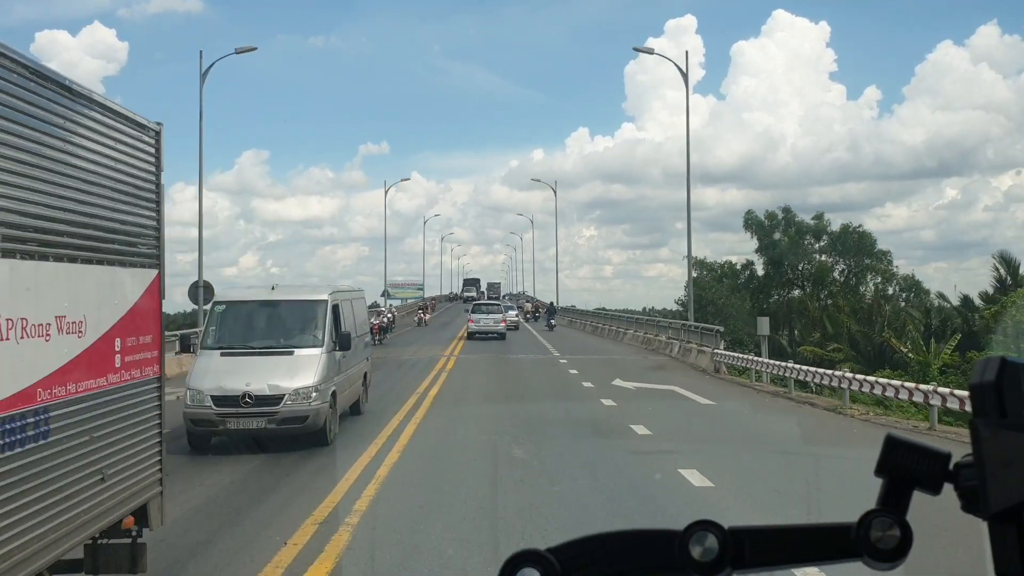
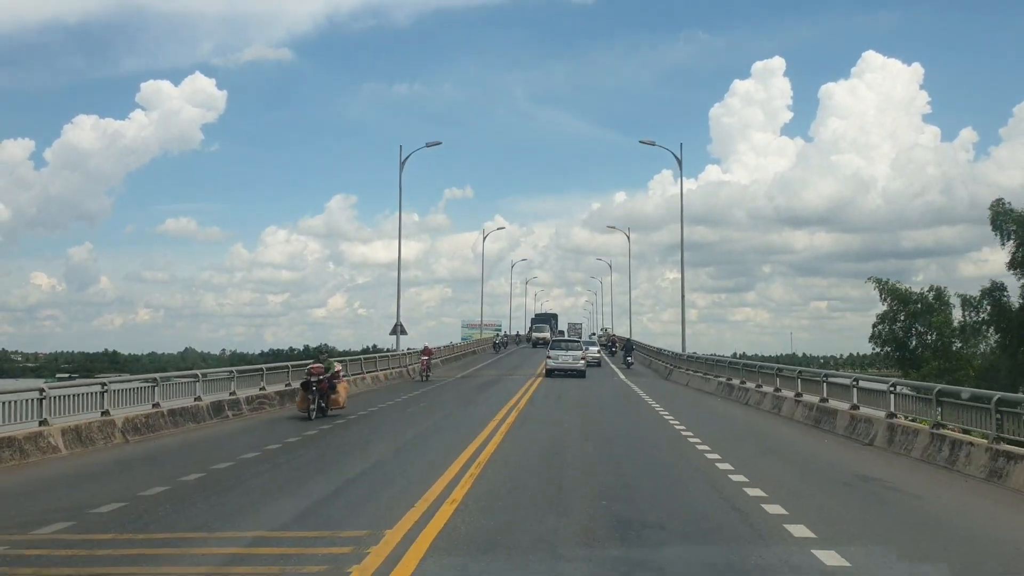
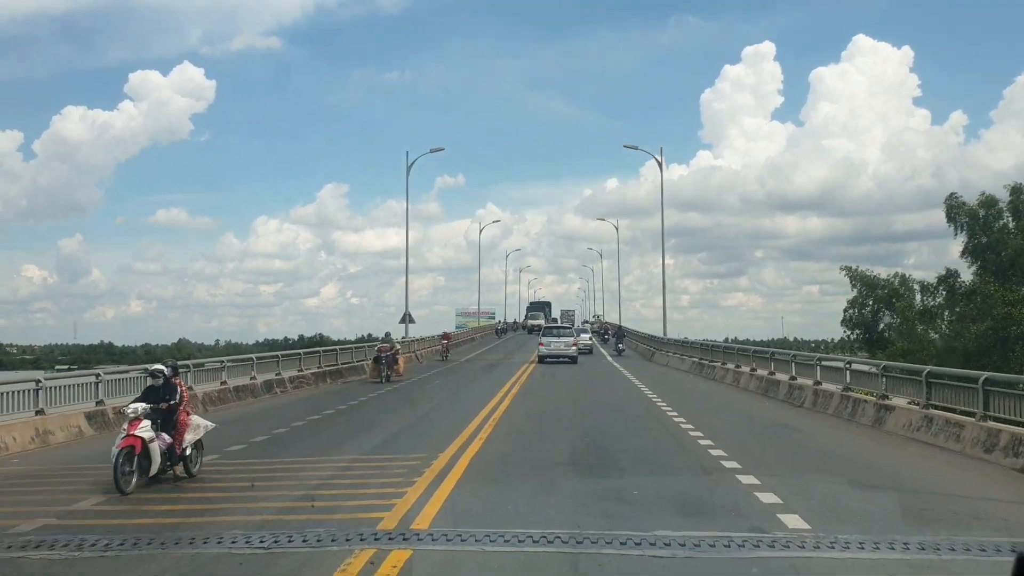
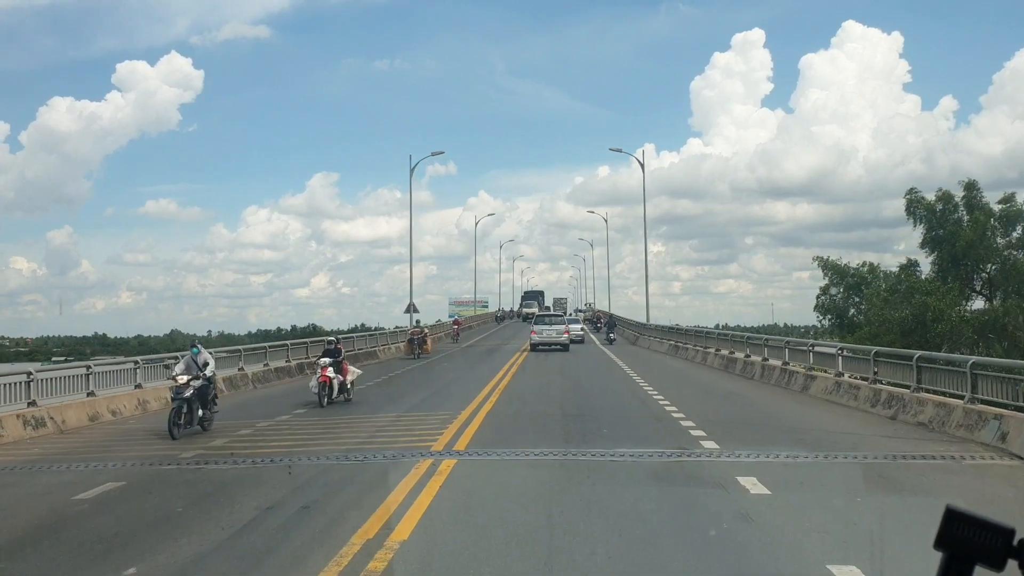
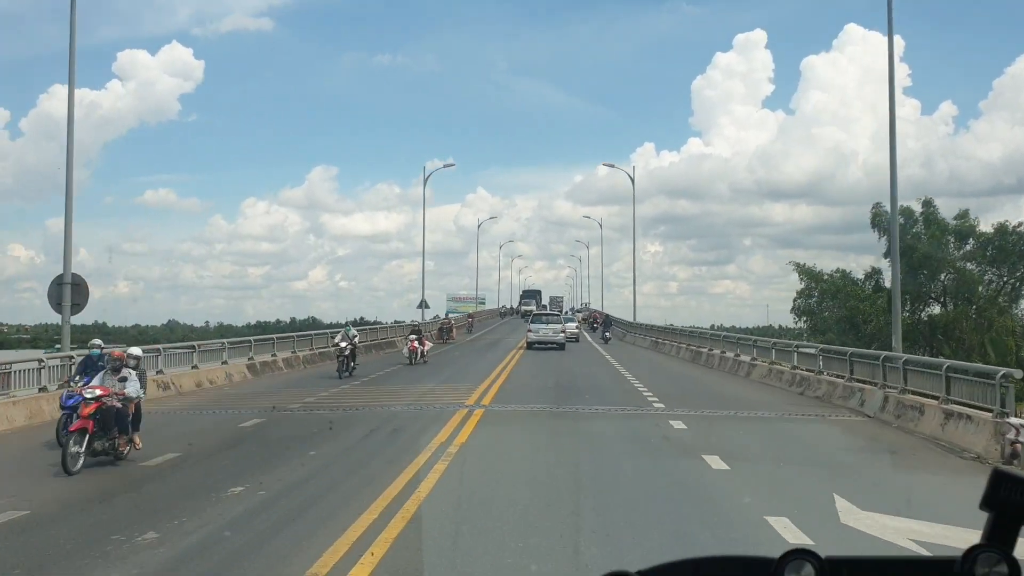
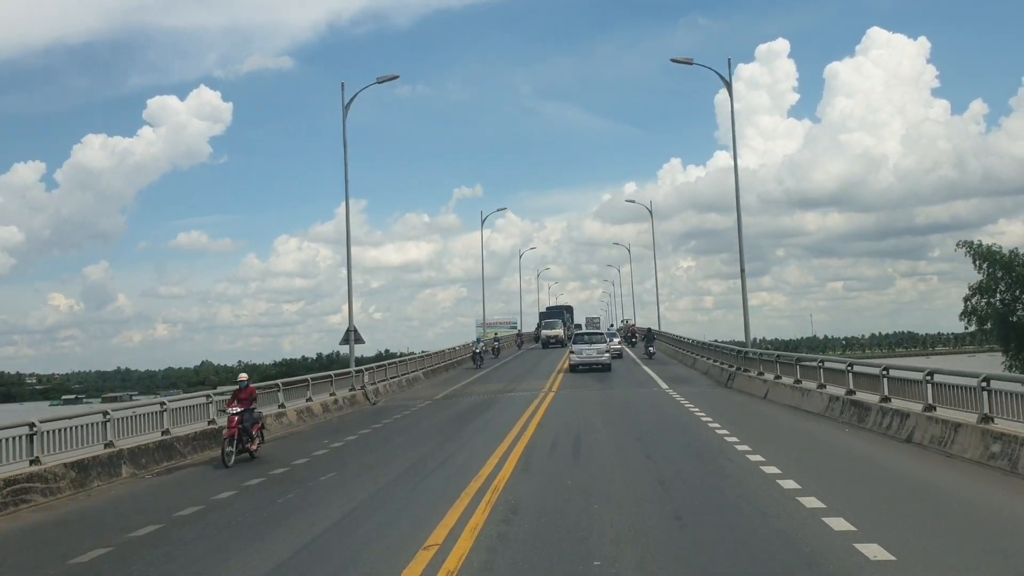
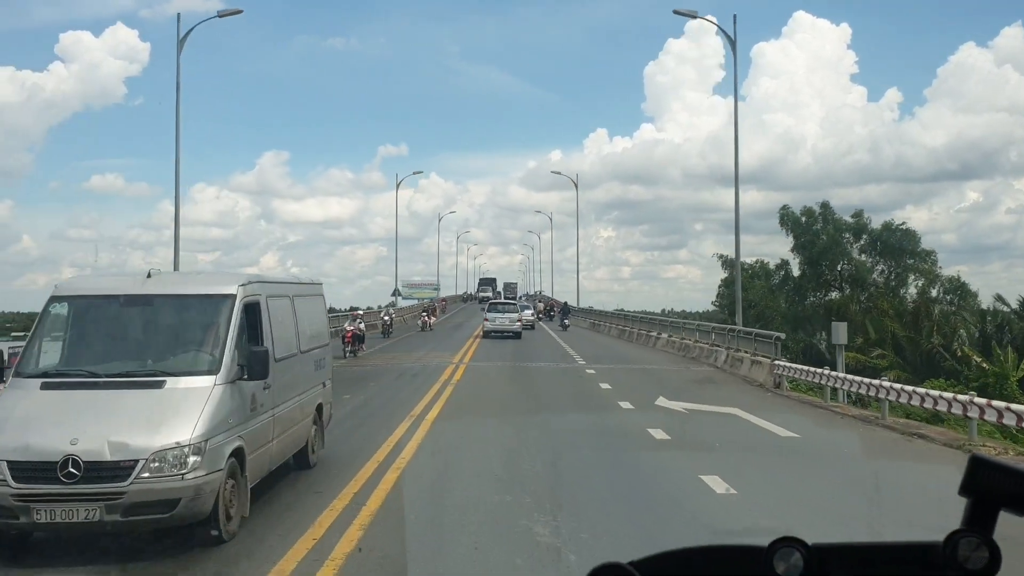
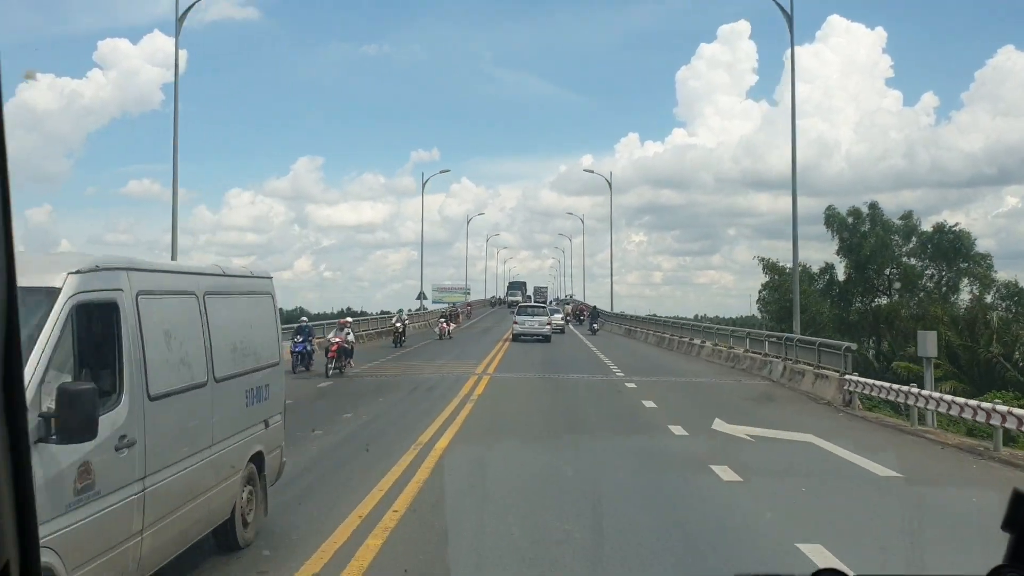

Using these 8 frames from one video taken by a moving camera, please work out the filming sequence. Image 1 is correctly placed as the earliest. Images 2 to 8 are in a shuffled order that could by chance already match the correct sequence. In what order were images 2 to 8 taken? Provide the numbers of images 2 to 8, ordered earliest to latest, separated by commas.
7, 8, 5, 4, 3, 2, 6
